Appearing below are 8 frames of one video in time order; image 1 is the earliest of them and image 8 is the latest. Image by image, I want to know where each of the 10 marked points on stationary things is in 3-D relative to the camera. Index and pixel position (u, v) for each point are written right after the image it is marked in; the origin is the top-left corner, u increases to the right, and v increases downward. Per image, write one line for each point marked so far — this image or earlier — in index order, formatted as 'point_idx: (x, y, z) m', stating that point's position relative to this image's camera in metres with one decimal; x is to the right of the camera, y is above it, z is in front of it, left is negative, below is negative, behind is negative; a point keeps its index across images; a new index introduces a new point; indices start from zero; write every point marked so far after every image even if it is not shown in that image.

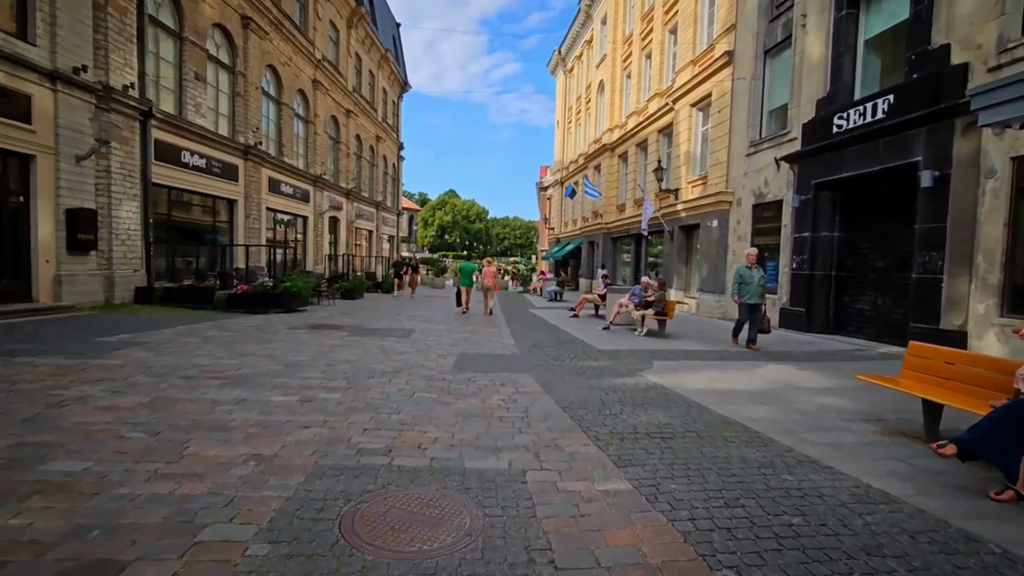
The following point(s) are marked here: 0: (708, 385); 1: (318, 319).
0: (+2.5, -1.3, +6.7) m
1: (-4.6, -0.8, +12.2) m
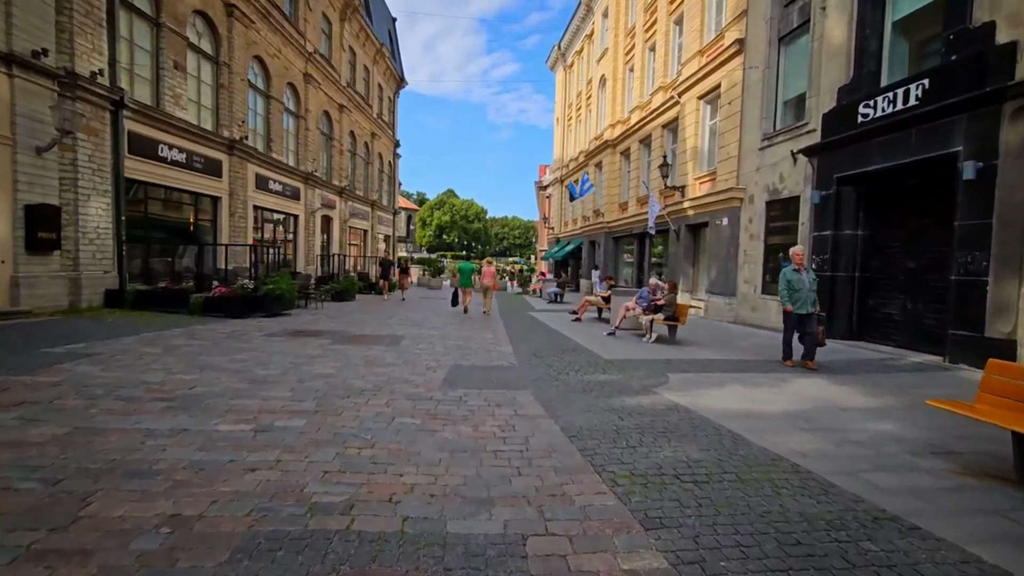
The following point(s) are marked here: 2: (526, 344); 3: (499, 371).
0: (+2.5, -1.3, +5.8) m
1: (-4.7, -0.8, +11.3) m
2: (+0.3, -1.1, +9.9) m
3: (-0.2, -1.2, +7.3) m
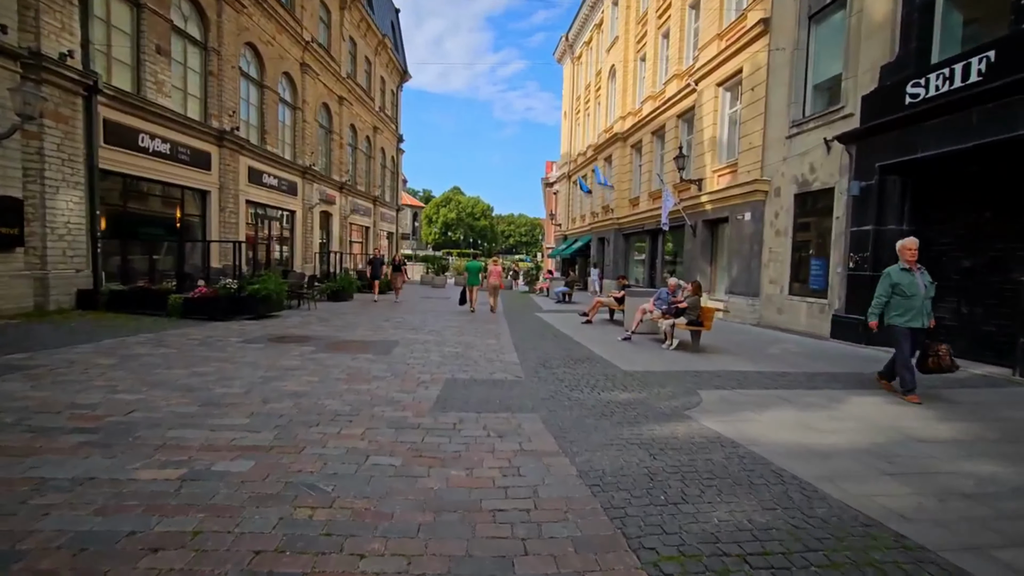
0: (+2.5, -1.3, +4.7) m
1: (-4.6, -0.8, +10.3) m
2: (+0.3, -1.1, +8.9) m
3: (-0.1, -1.2, +6.3) m
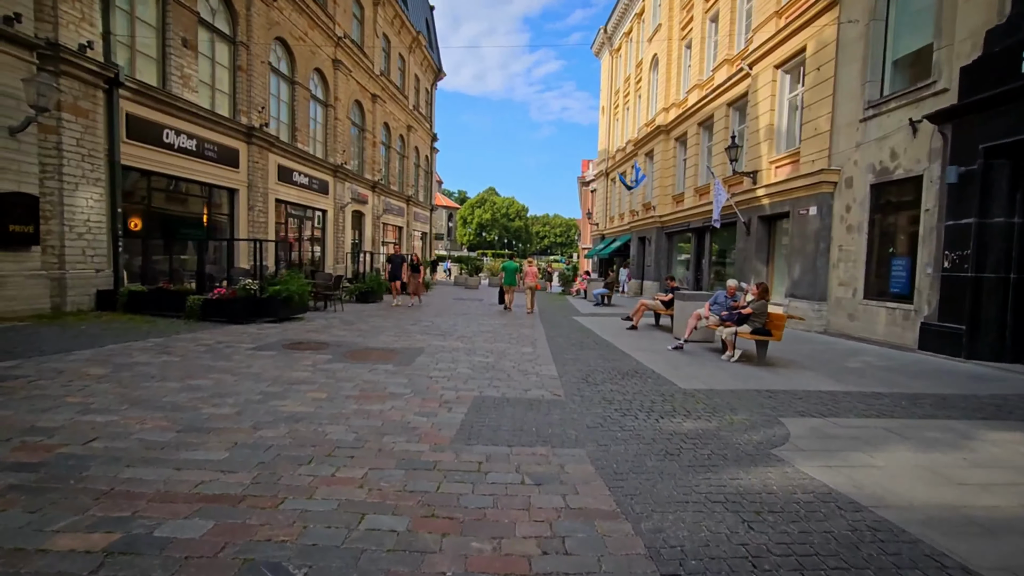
0: (+2.8, -1.4, +3.5) m
1: (-3.9, -0.8, +9.6) m
2: (+0.9, -1.1, +7.8) m
3: (+0.3, -1.3, +5.3) m
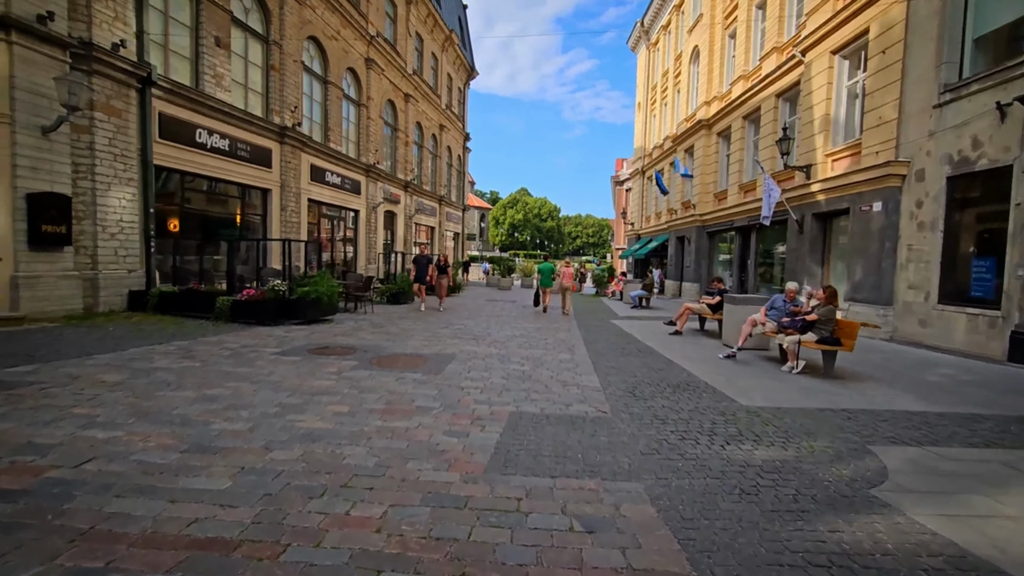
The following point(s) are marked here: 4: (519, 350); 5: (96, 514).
0: (+3.1, -1.4, +2.8) m
1: (-3.2, -0.9, +9.2) m
2: (+1.5, -1.2, +7.2) m
3: (+0.6, -1.3, +4.7) m
4: (+0.1, -1.1, +9.0) m
5: (-2.3, -1.2, +2.8) m
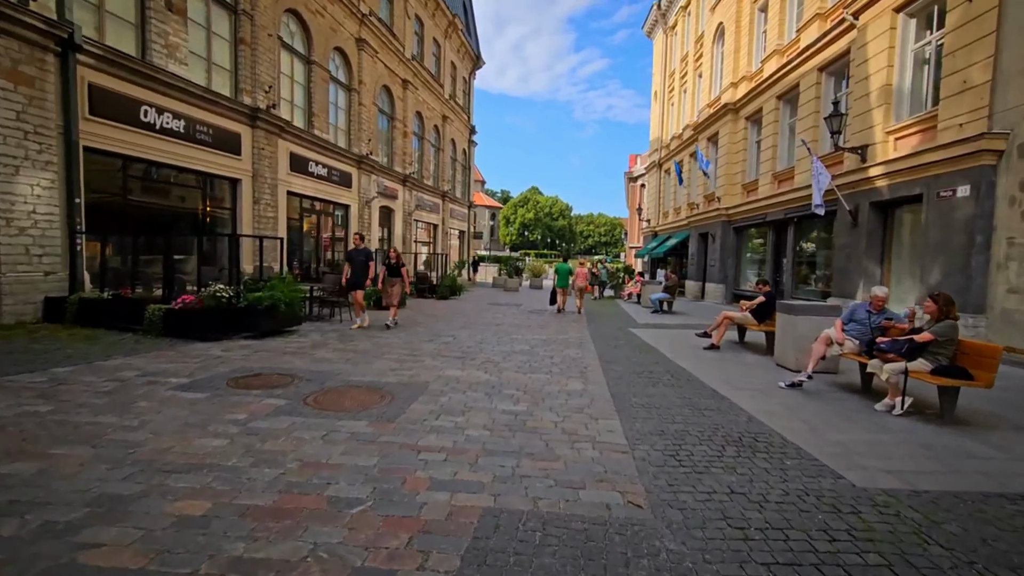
0: (+2.9, -1.5, +0.7) m
1: (-3.3, -1.0, +7.3) m
2: (+1.3, -1.3, +5.1) m
3: (+0.5, -1.4, +2.6) m
4: (+0.1, -1.2, +7.0) m
5: (-2.5, -1.3, +0.8) m
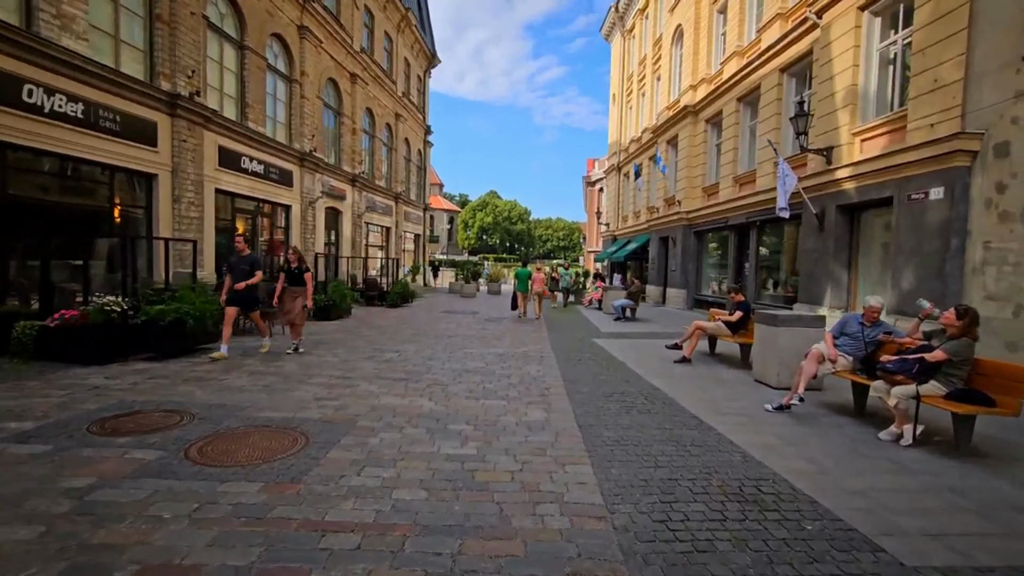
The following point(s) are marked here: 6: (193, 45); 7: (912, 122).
0: (+2.8, -1.6, -0.1) m
1: (-3.9, -1.1, +6.0) m
2: (+0.9, -1.4, +4.1) m
3: (+0.2, -1.5, +1.6) m
4: (-0.5, -1.3, +5.9) m
5: (-2.6, -1.4, -0.4) m
6: (-8.1, +6.2, +13.1) m
7: (+7.6, +3.1, +9.7) m
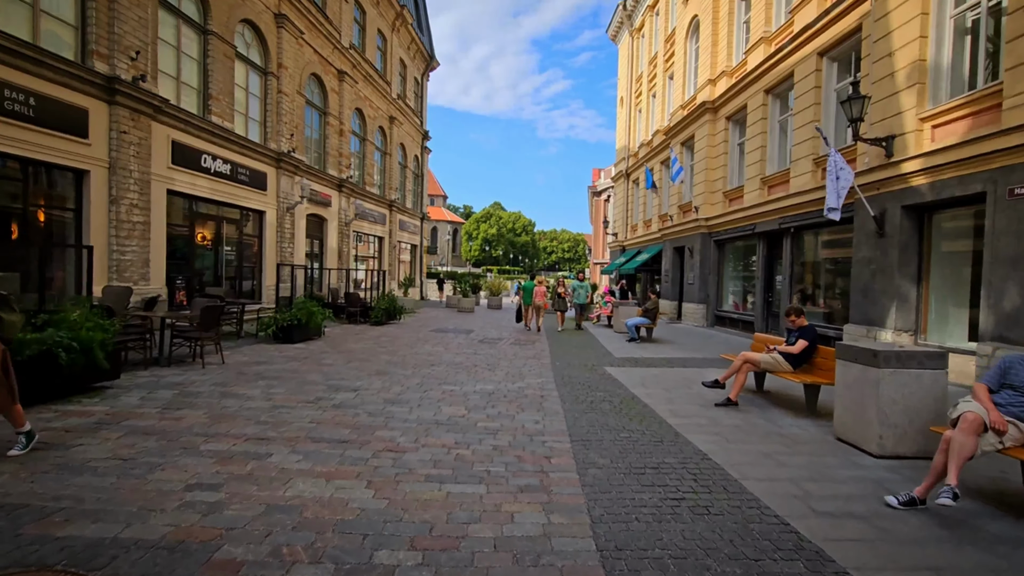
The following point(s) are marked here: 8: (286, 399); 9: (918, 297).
0: (+2.6, -1.6, -2.2) m
1: (-4.0, -1.3, +3.9) m
2: (+0.7, -1.5, +2.1) m
3: (0.0, -1.6, -0.5) m
4: (-0.7, -1.5, +3.9) m
5: (-2.8, -1.5, -2.4) m
6: (-8.2, +5.8, +11.3) m
7: (+7.5, +2.8, +7.7) m
8: (-2.8, -1.3, +6.4) m
9: (+7.5, -0.1, +9.4) m
